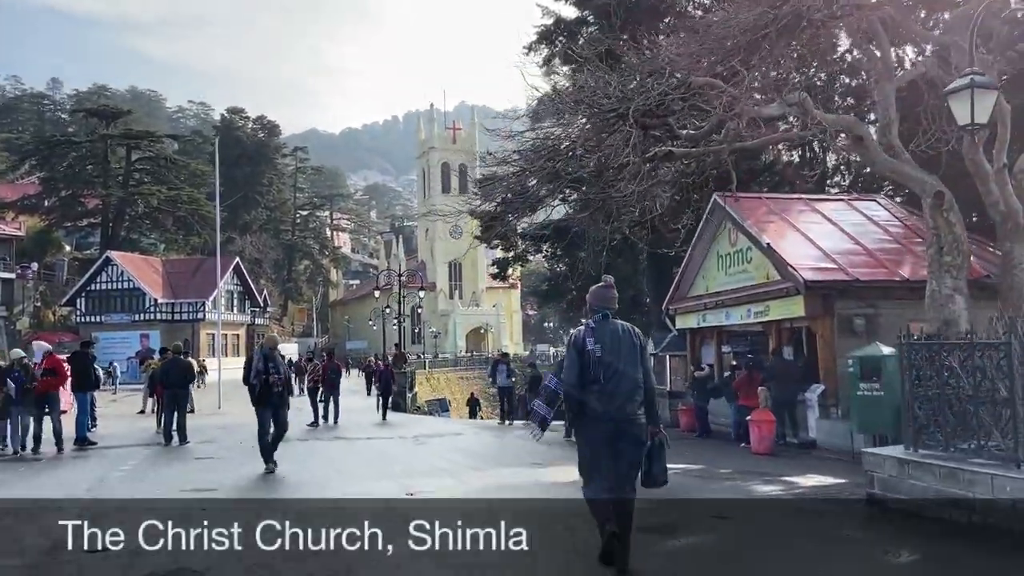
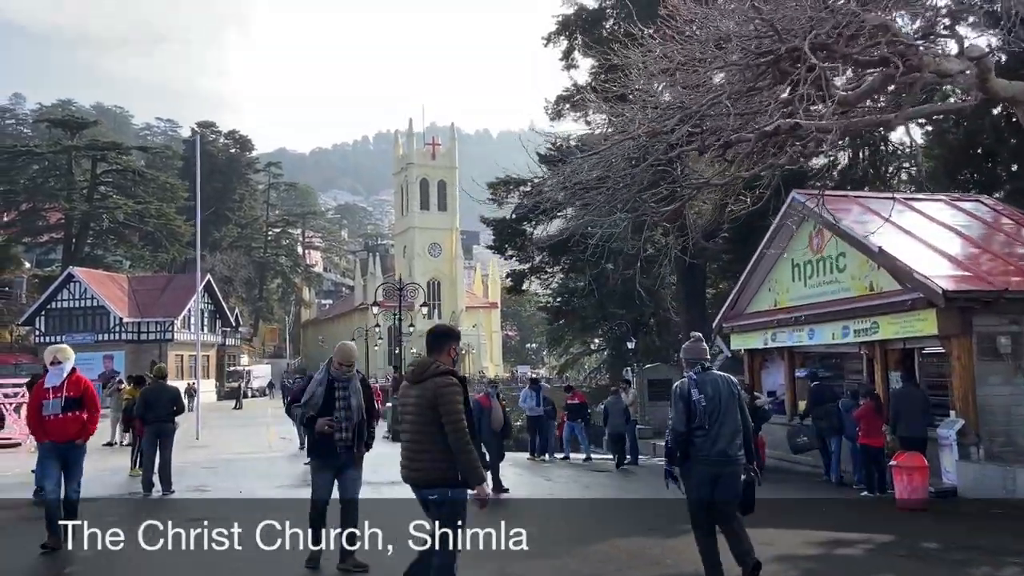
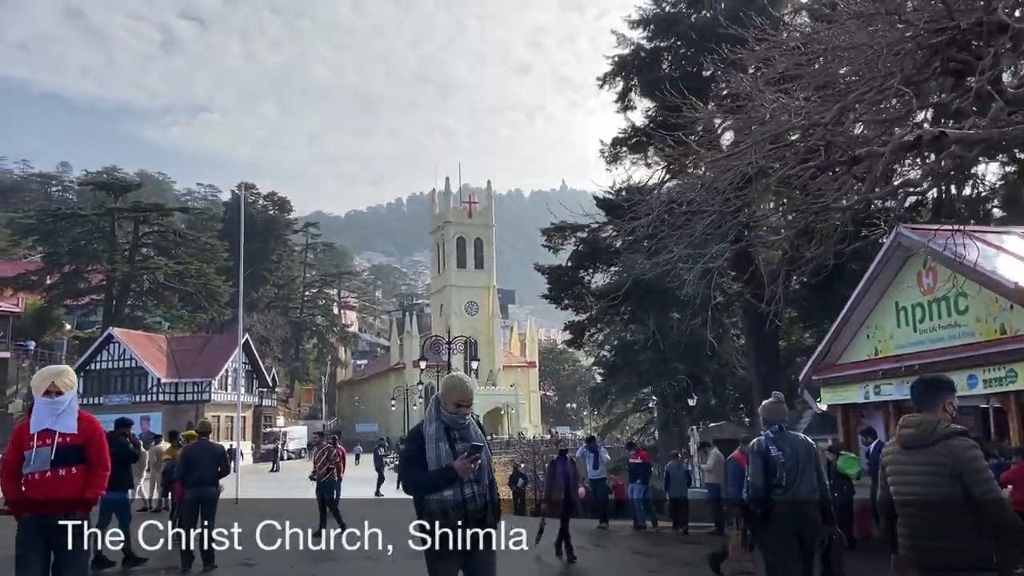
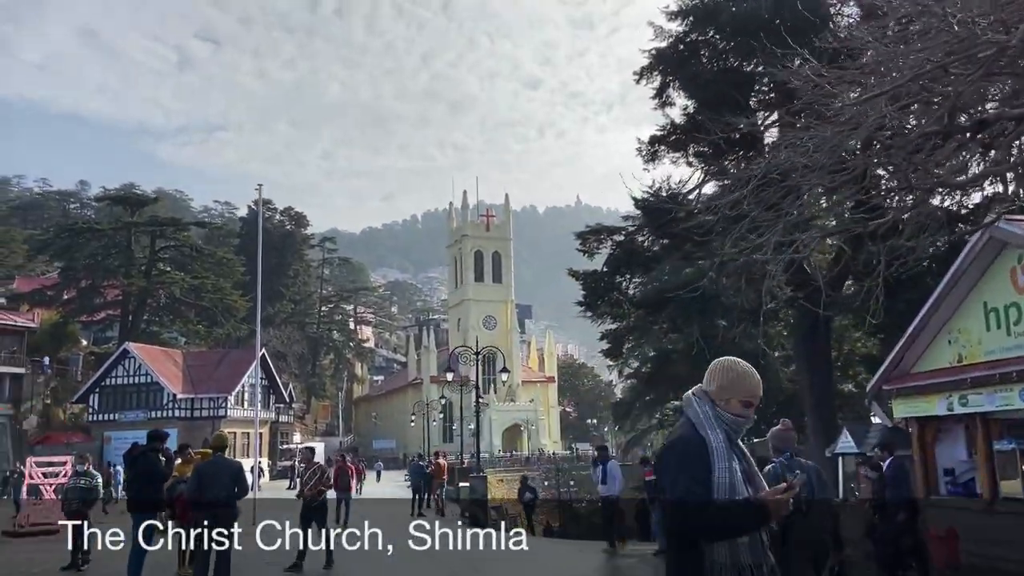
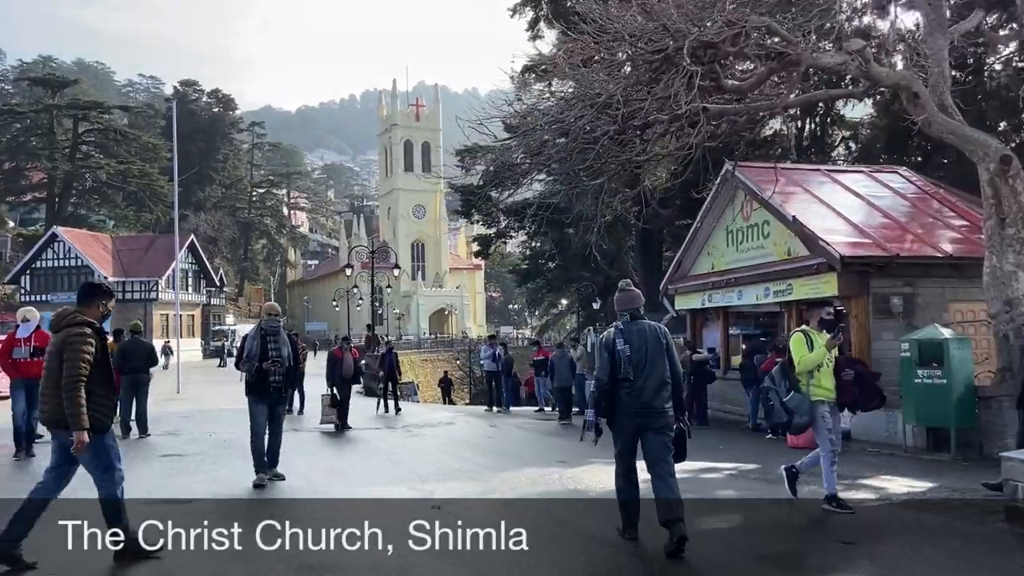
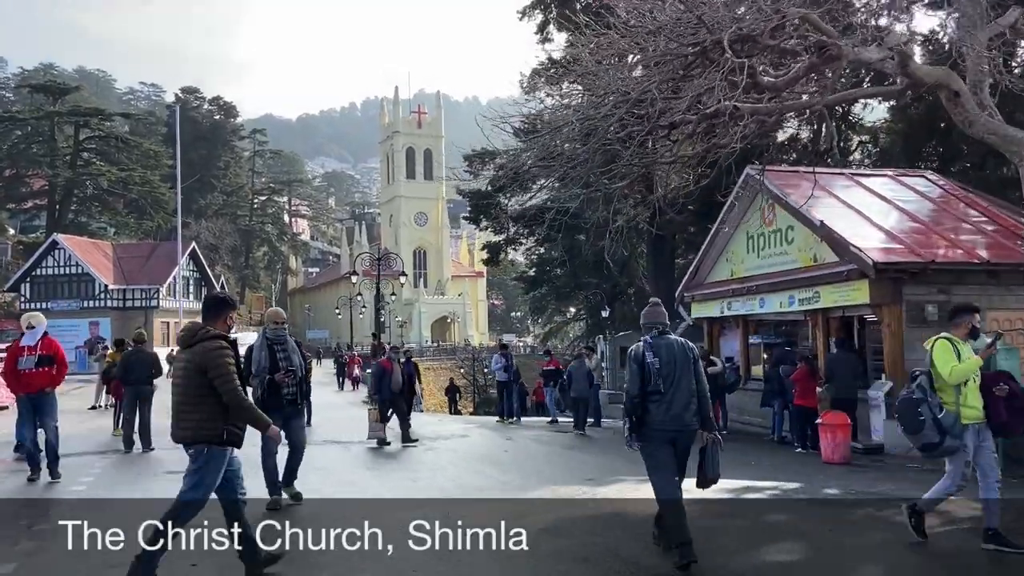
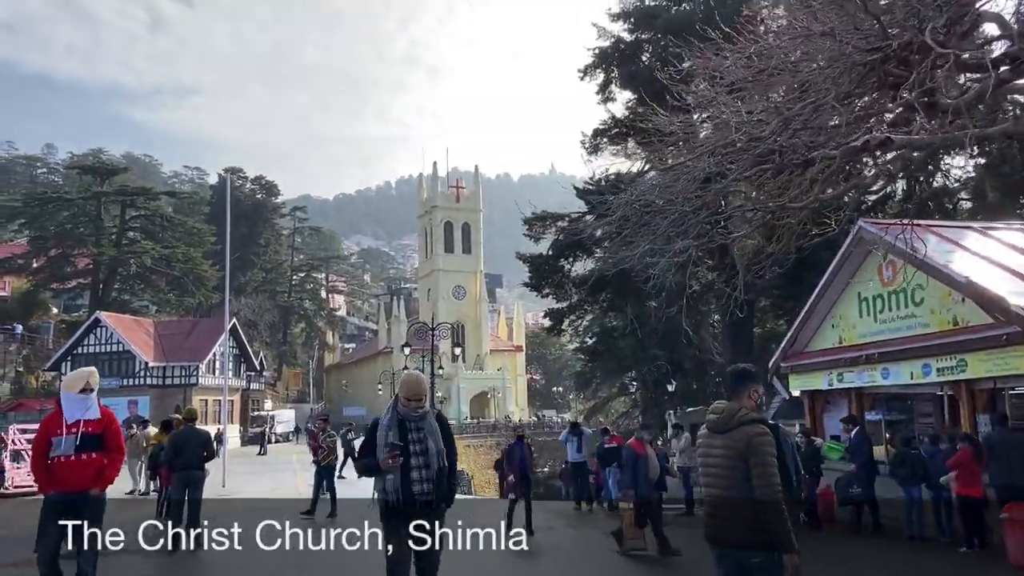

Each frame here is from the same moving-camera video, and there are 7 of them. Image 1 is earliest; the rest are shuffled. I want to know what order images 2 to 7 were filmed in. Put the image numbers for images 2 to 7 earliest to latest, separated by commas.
5, 6, 2, 7, 3, 4
